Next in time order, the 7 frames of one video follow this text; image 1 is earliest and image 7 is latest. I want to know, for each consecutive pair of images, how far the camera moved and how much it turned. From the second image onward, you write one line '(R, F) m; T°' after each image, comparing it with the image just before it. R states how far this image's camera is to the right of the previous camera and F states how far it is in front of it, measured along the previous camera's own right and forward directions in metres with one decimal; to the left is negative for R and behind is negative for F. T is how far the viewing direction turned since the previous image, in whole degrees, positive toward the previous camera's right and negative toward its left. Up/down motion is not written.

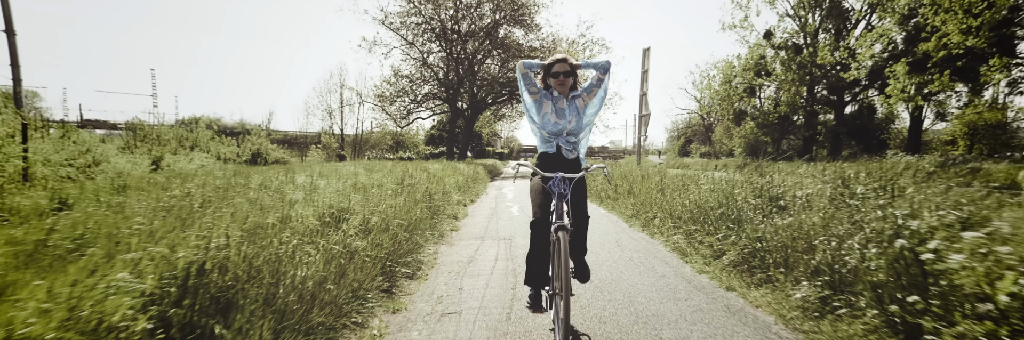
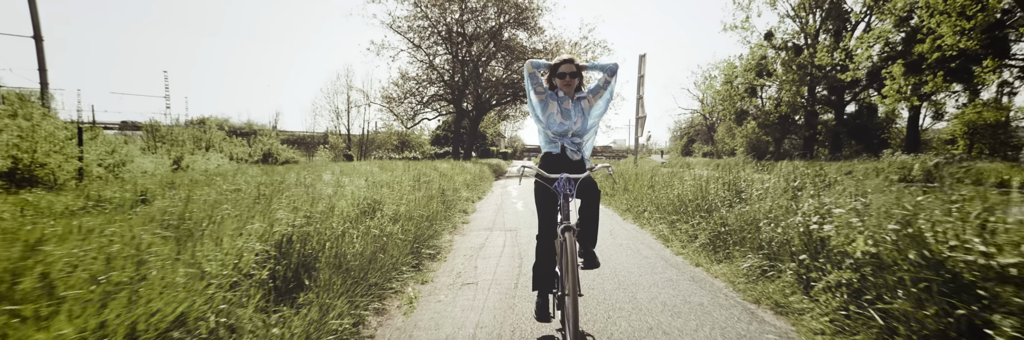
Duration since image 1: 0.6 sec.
(0.0, -0.8) m; -1°
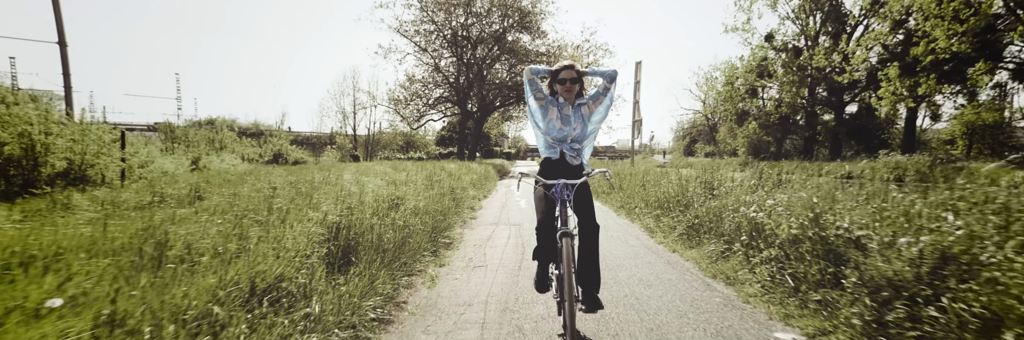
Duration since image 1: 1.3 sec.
(0.0, -0.8) m; -1°
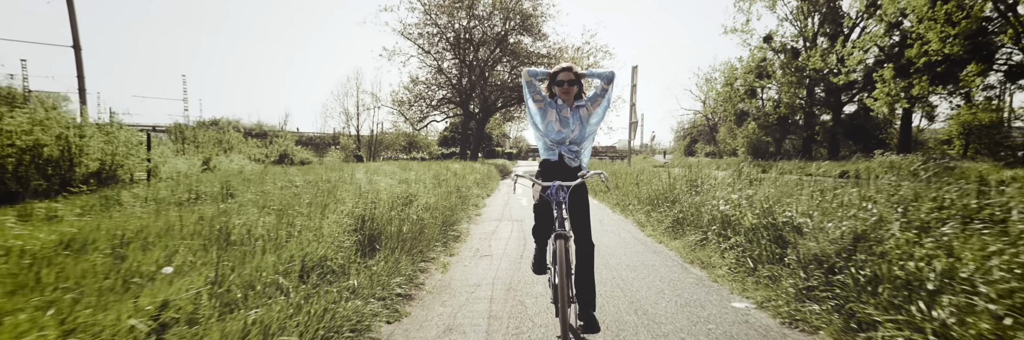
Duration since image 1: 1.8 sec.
(0.0, -0.6) m; 0°
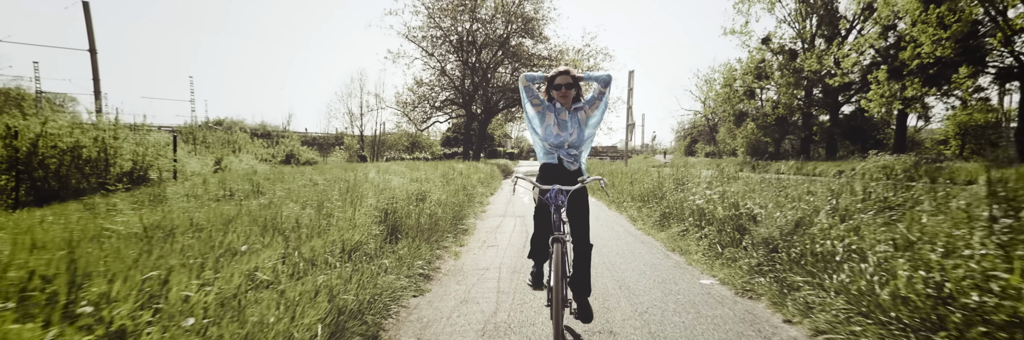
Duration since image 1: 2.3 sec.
(0.0, -0.7) m; 0°
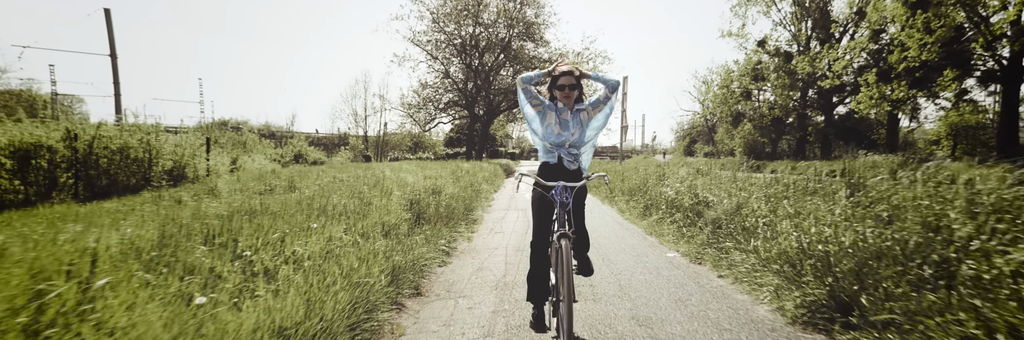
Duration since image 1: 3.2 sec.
(-0.1, -1.1) m; 0°
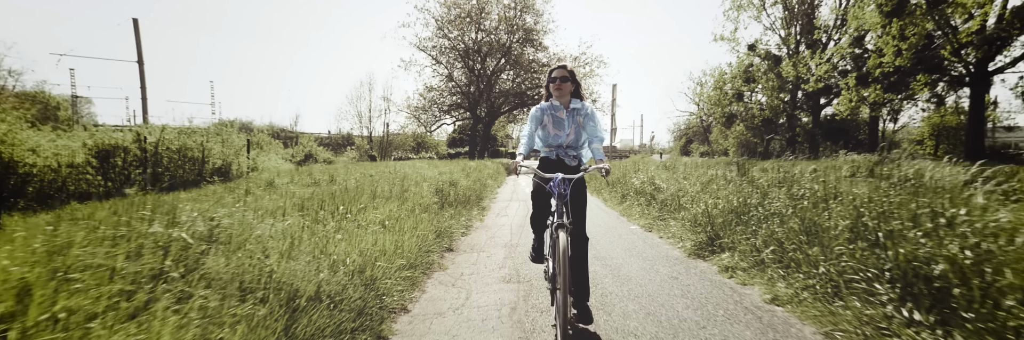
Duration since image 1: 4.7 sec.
(-0.1, -1.8) m; 0°
